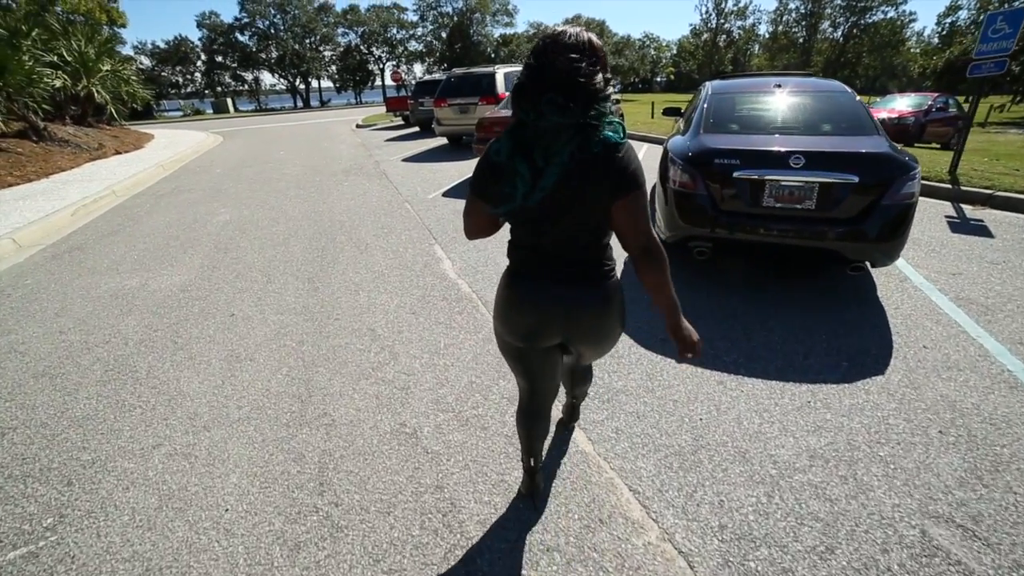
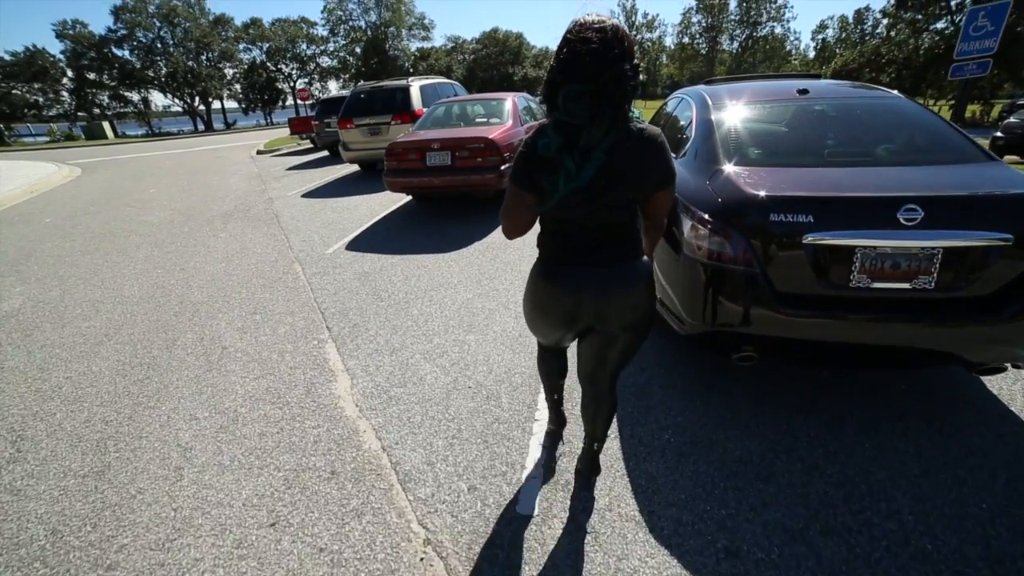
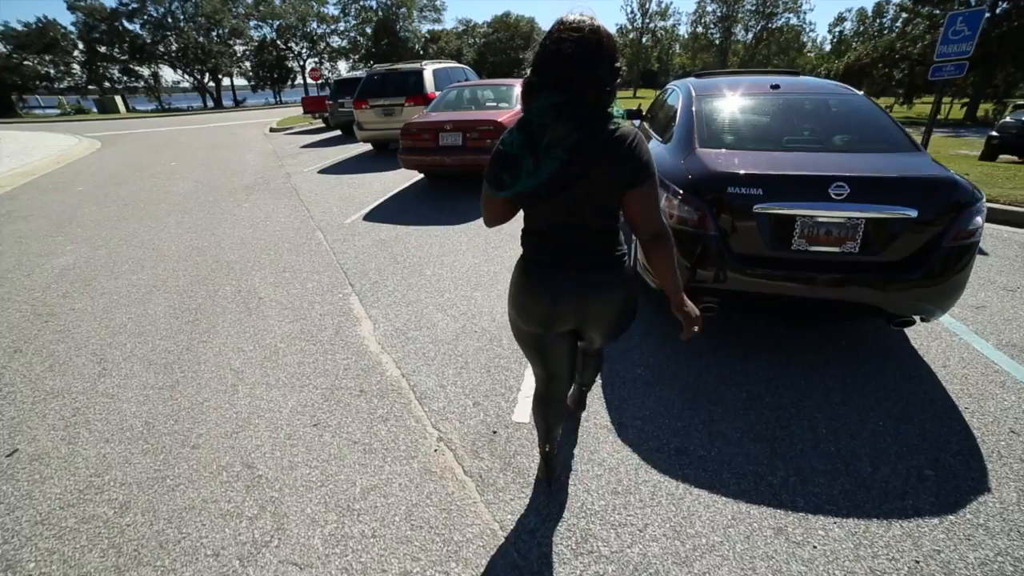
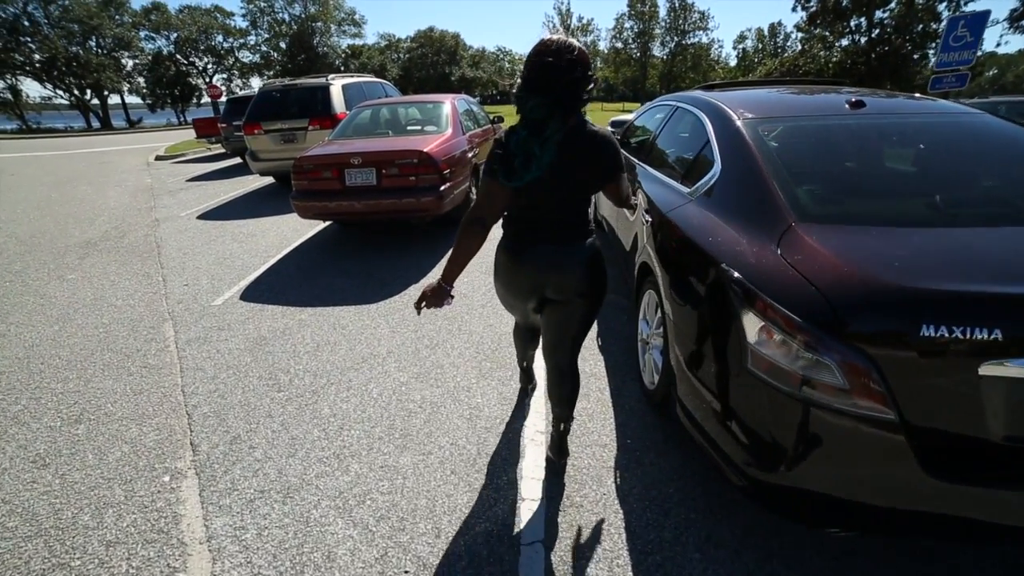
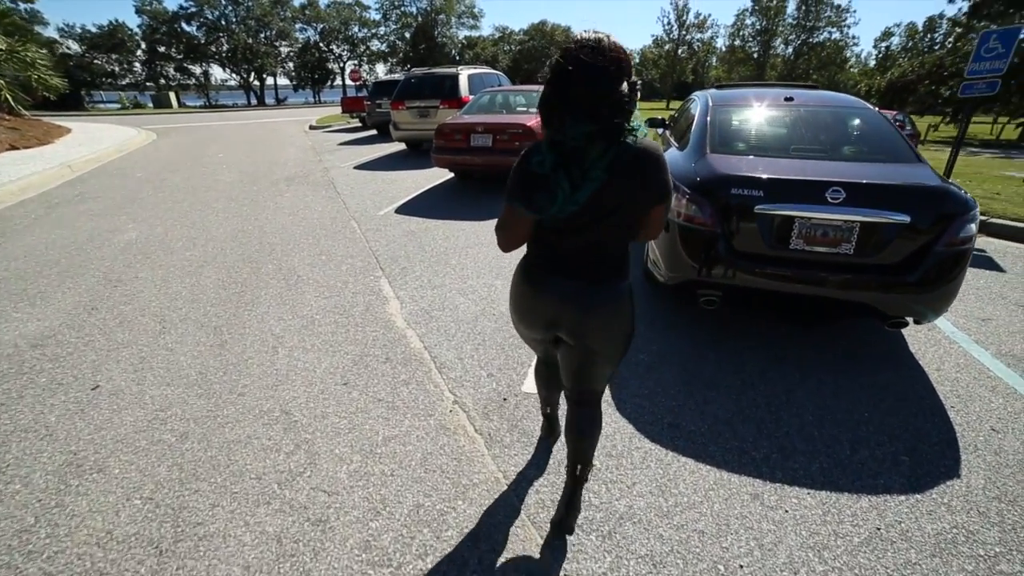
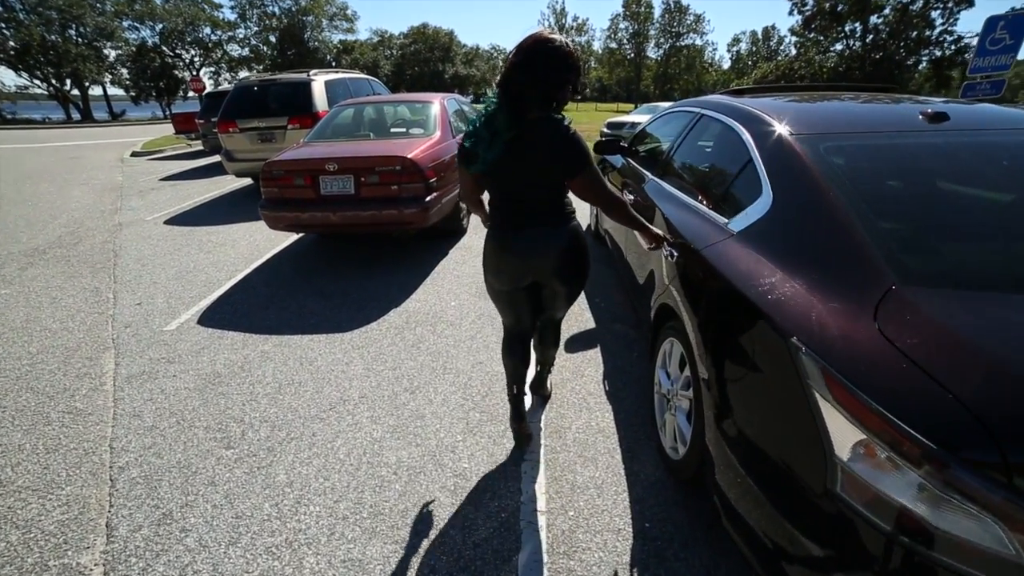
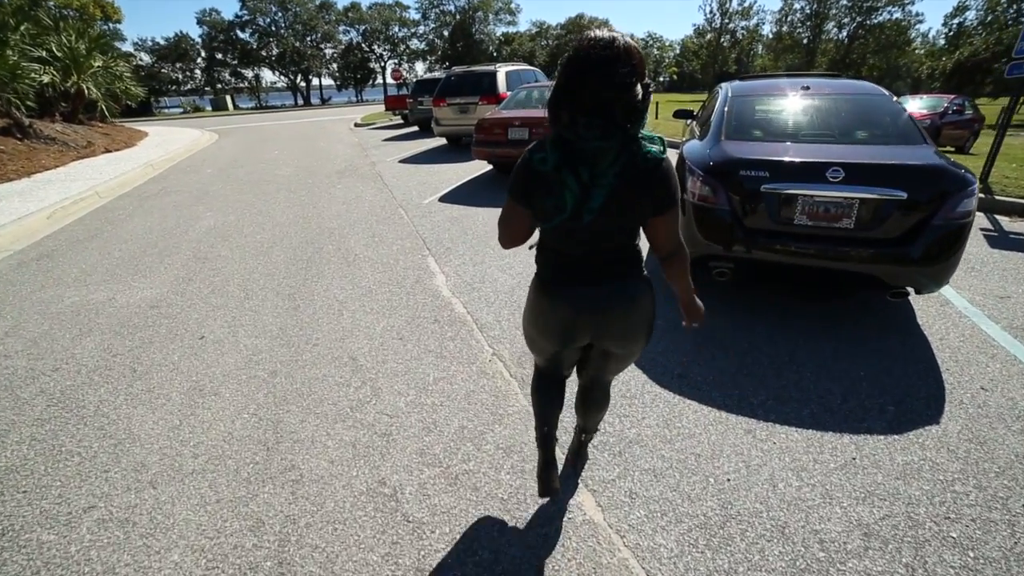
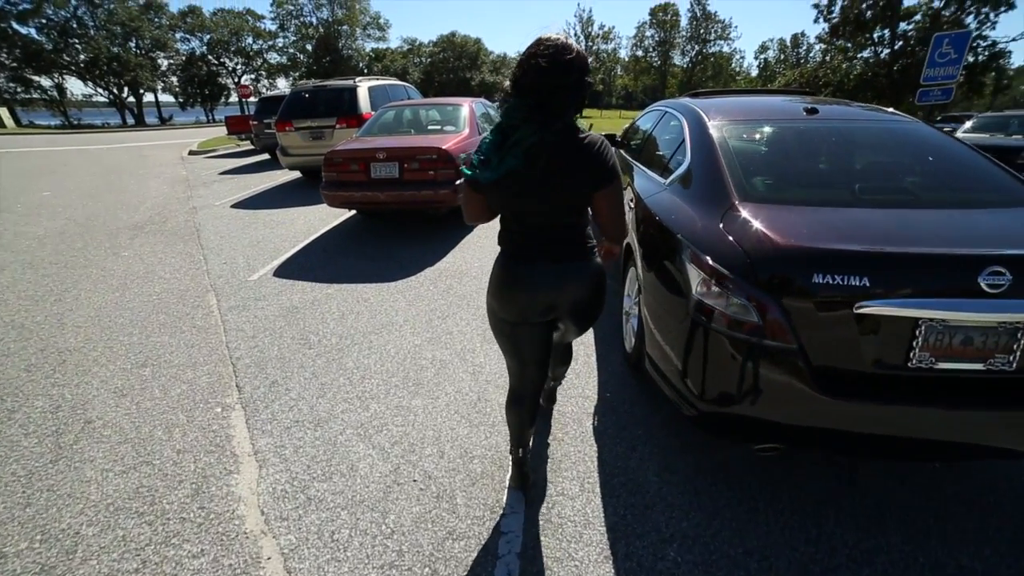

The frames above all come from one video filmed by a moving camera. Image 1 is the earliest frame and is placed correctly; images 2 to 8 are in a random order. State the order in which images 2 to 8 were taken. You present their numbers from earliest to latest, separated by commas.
7, 5, 3, 2, 8, 4, 6
